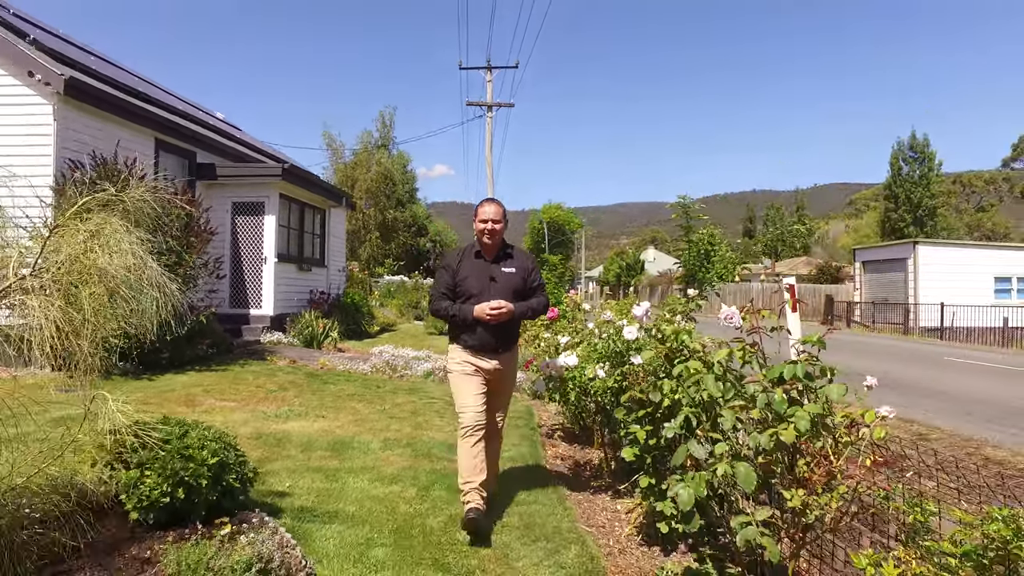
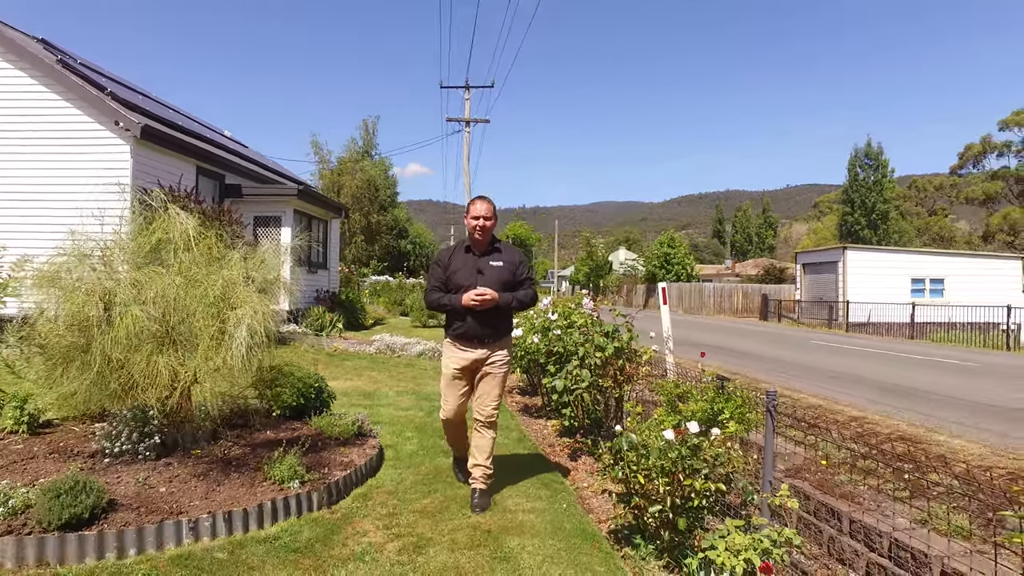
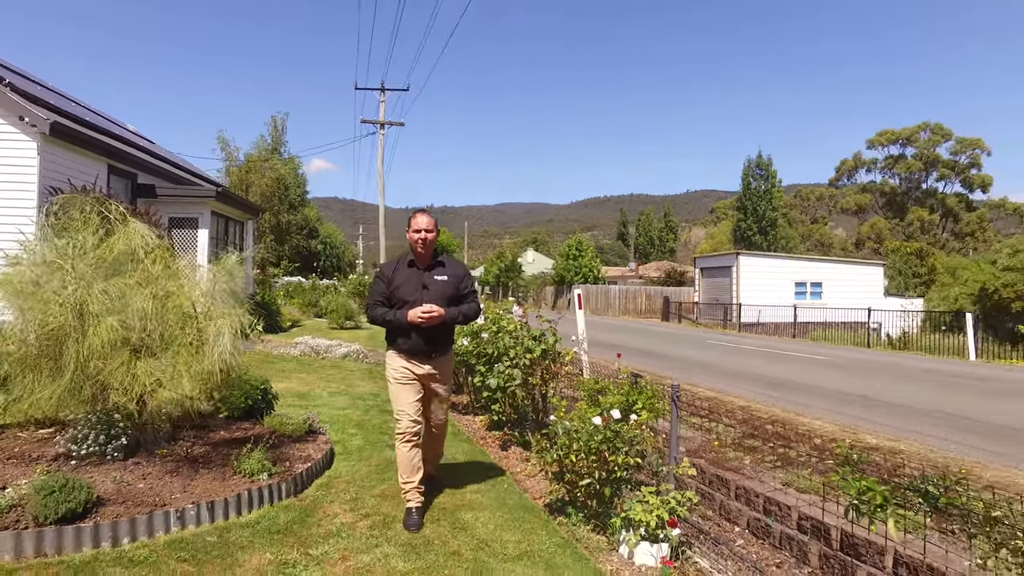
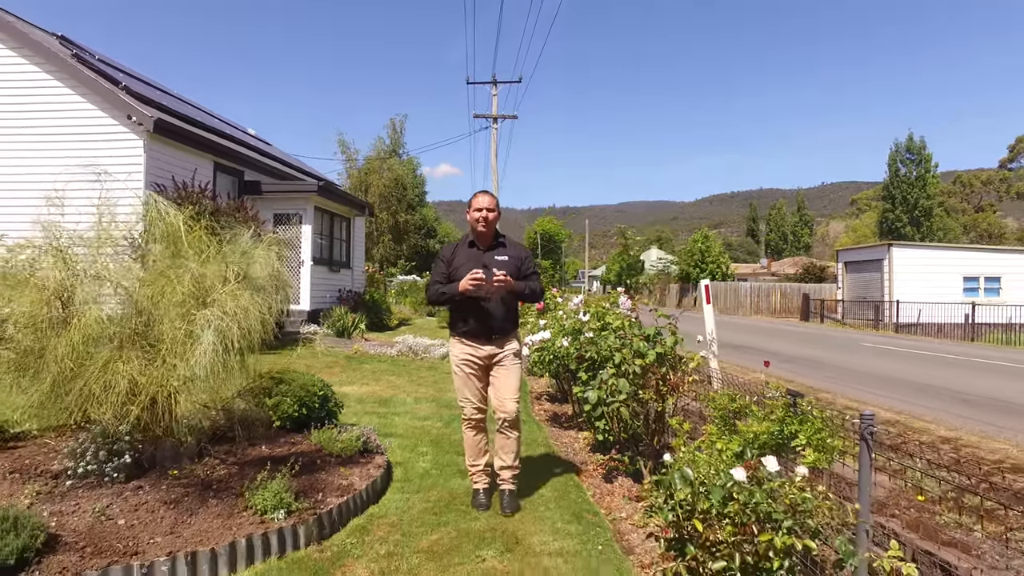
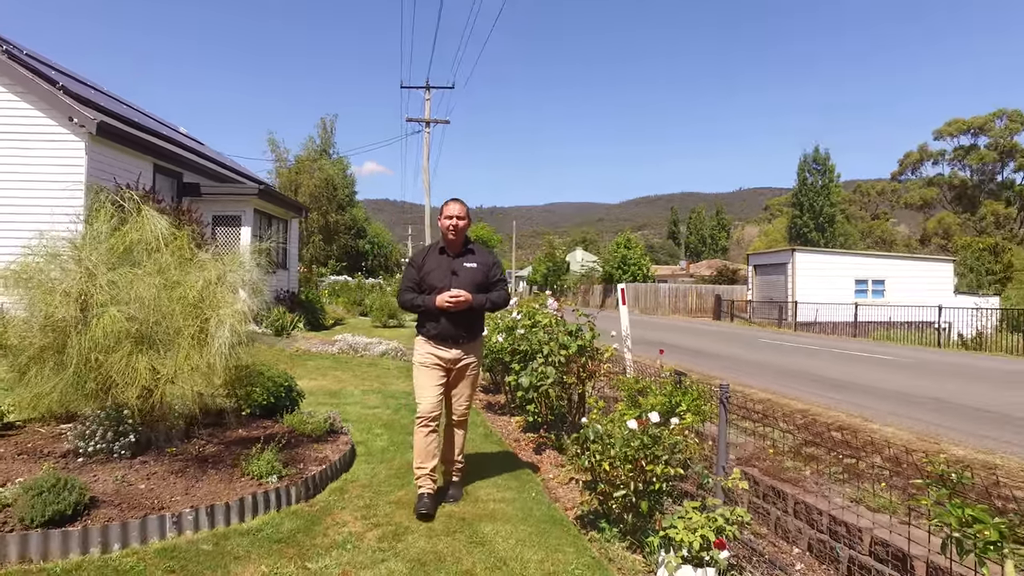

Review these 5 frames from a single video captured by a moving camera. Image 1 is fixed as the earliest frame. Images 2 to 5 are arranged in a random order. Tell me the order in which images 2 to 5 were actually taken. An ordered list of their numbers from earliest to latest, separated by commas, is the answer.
4, 2, 5, 3
